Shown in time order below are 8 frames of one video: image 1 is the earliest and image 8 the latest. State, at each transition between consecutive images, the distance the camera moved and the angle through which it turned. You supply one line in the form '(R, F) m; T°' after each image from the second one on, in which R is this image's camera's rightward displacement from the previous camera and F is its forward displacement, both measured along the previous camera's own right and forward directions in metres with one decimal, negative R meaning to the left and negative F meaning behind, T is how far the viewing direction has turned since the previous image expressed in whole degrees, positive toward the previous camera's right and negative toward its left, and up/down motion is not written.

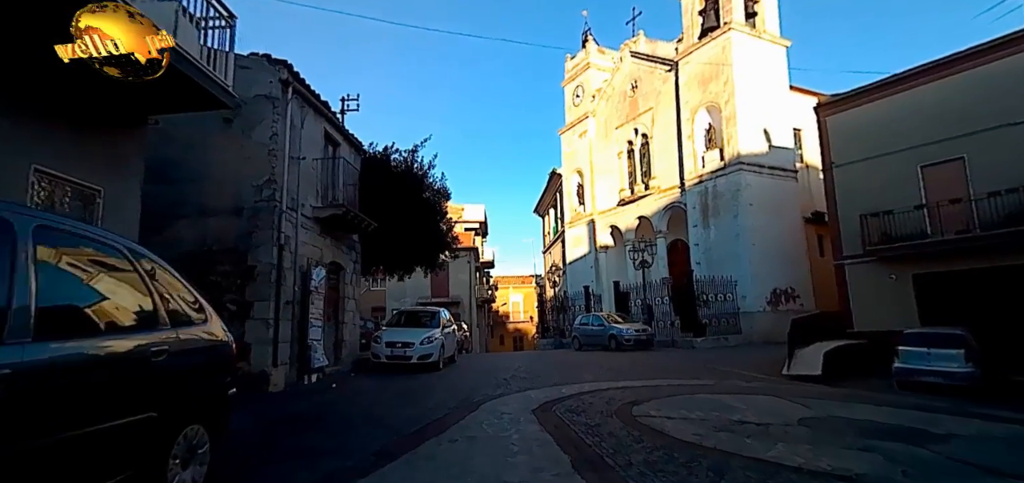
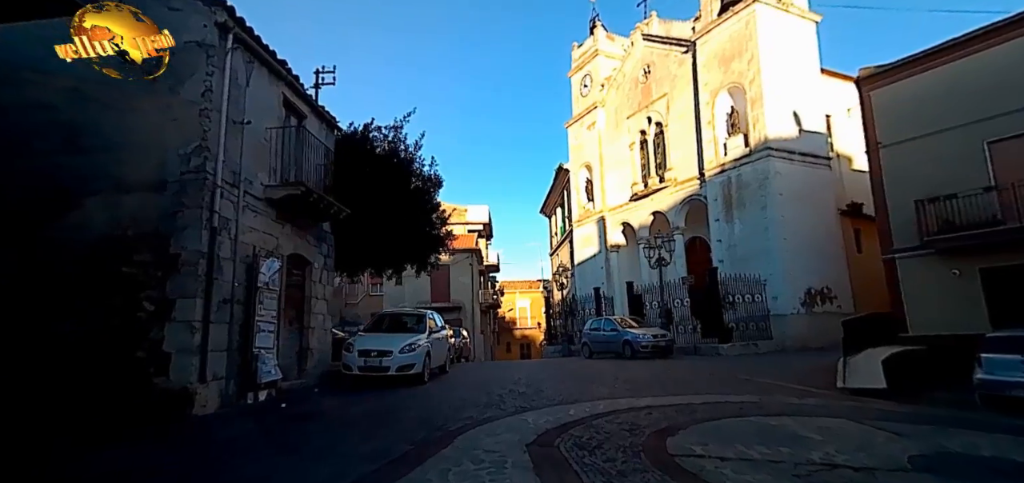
(+0.2, +2.1) m; -1°
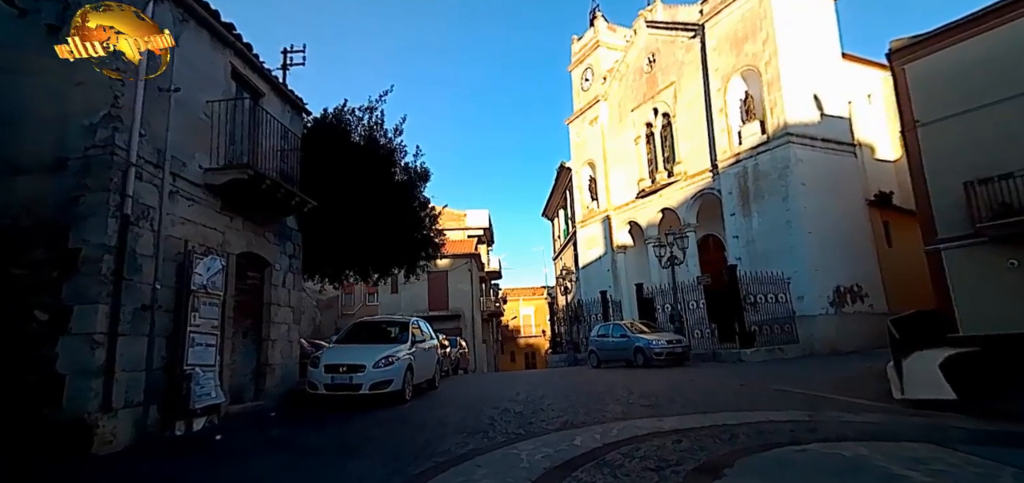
(+0.2, +1.6) m; 0°
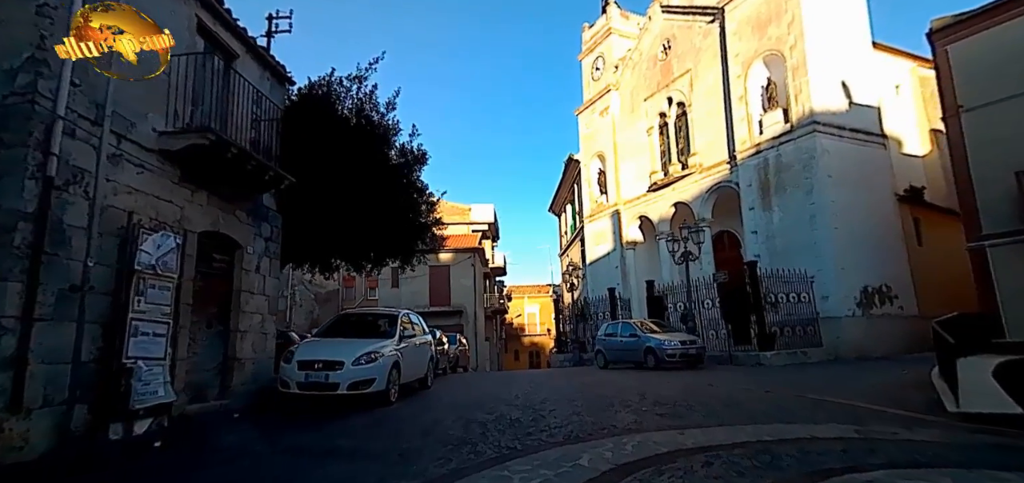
(+0.1, +1.1) m; -1°
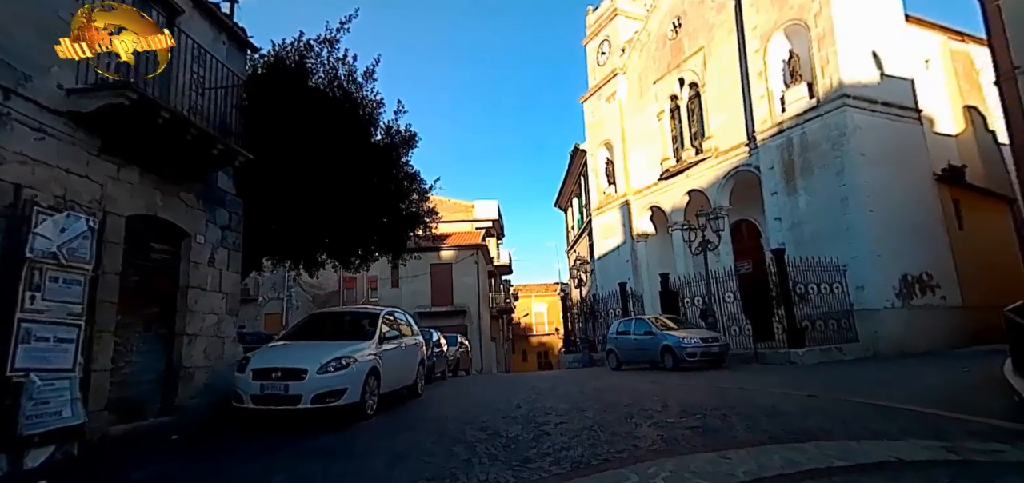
(+0.2, +1.3) m; -1°
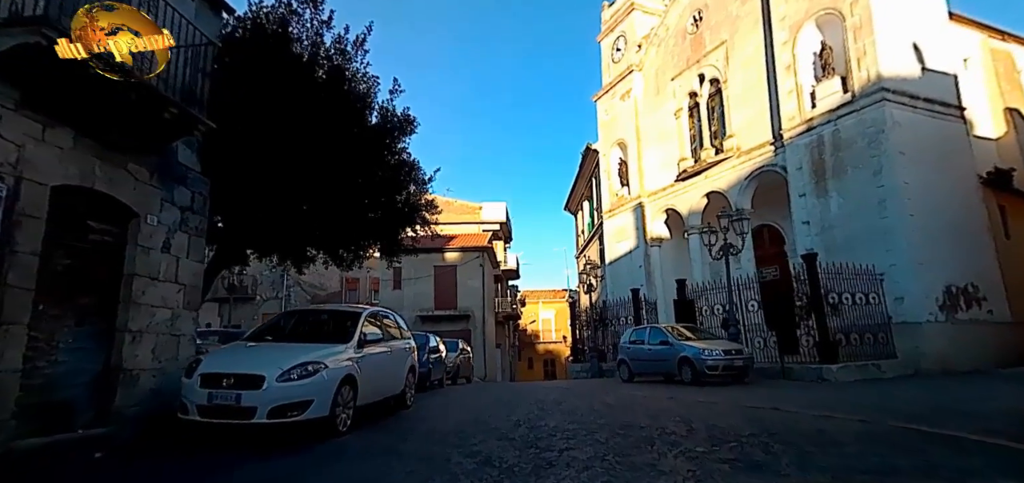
(+0.1, +1.1) m; -1°
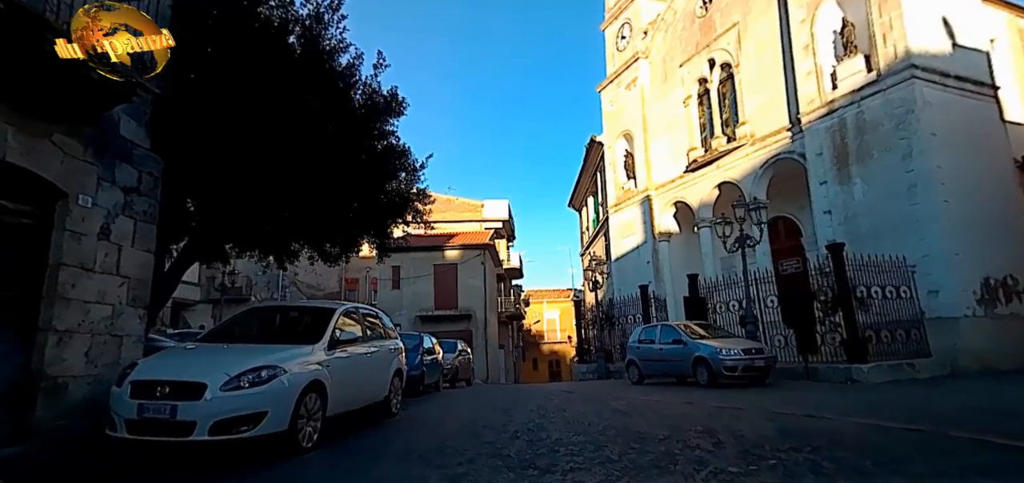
(+0.1, +0.9) m; -1°
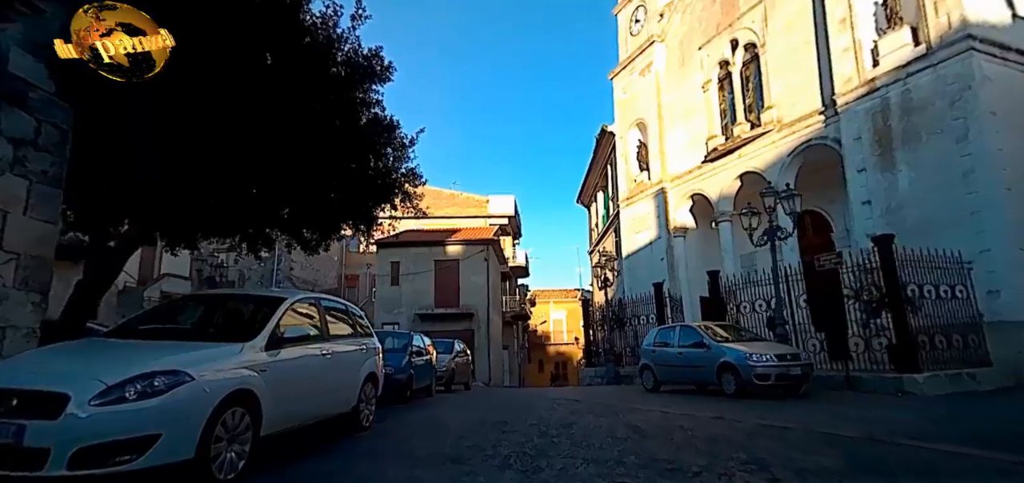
(+0.1, +1.3) m; -1°
